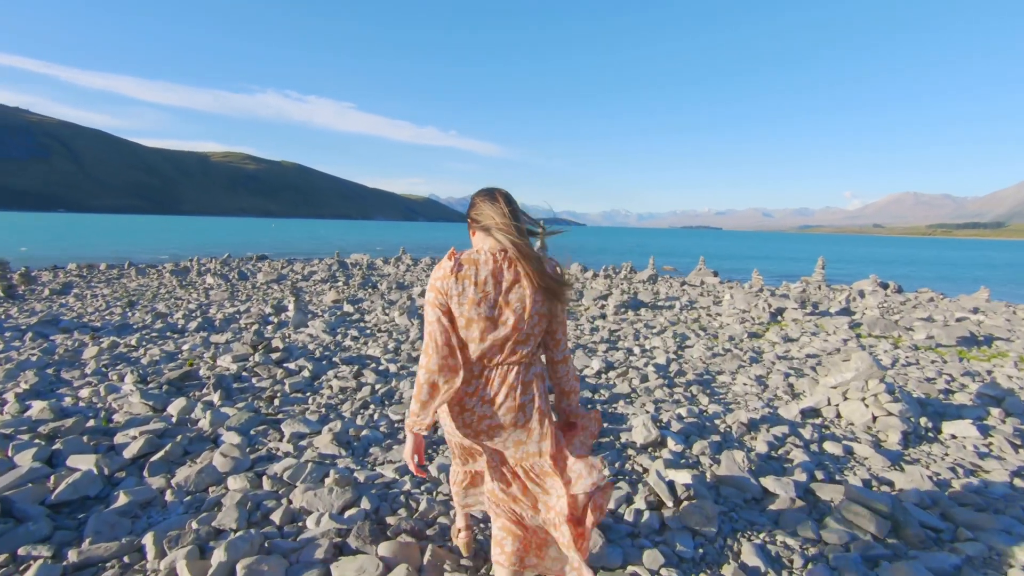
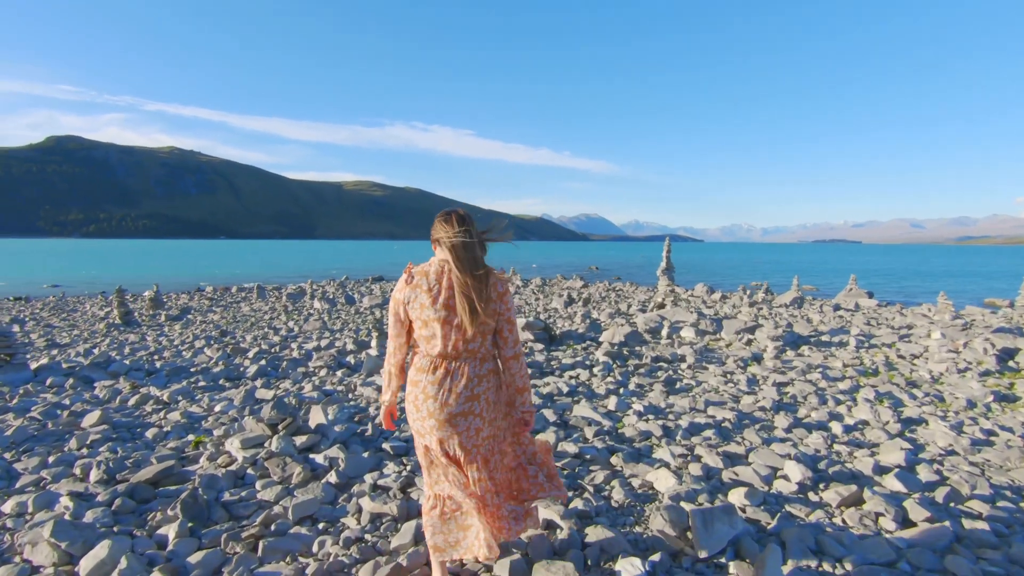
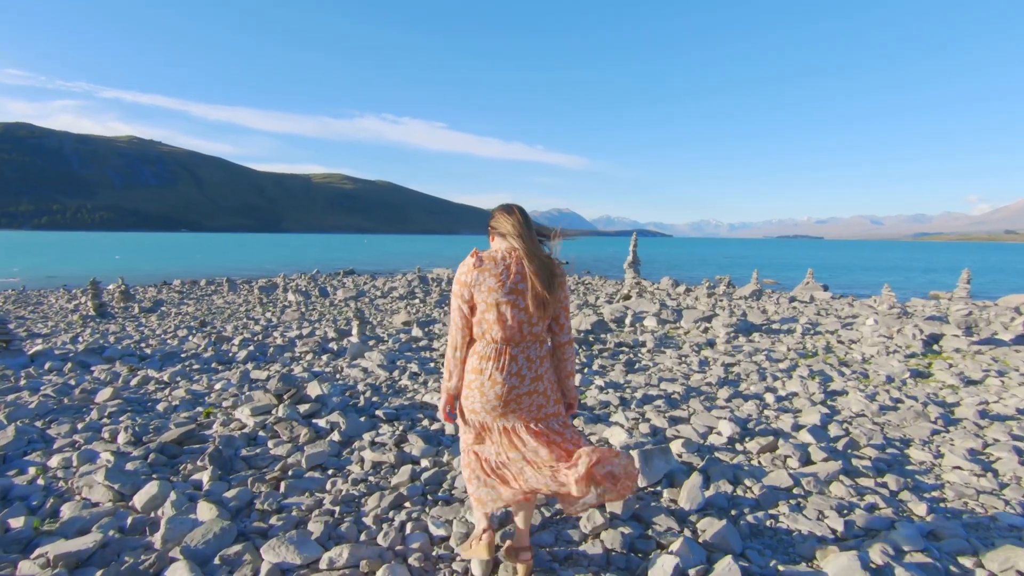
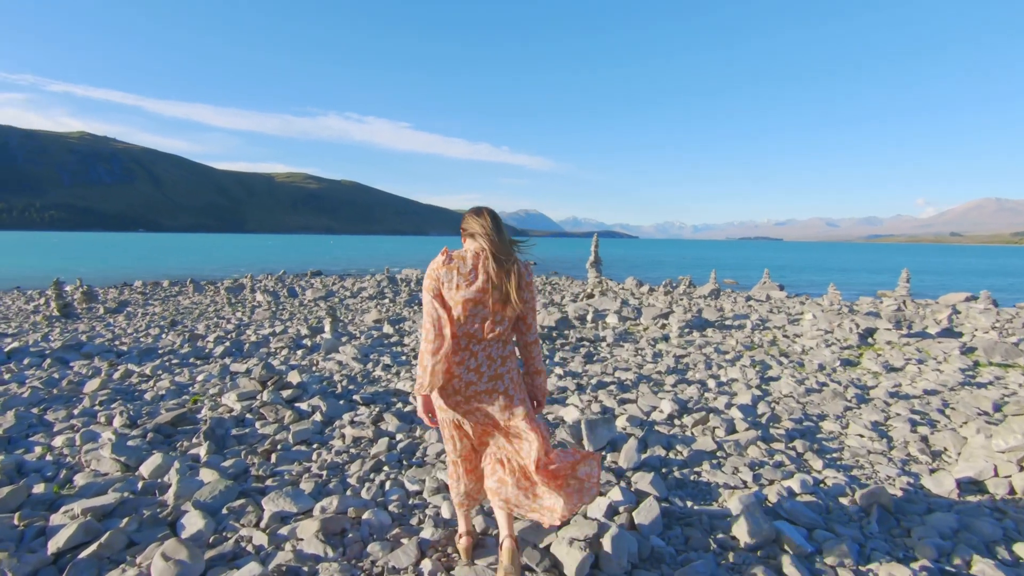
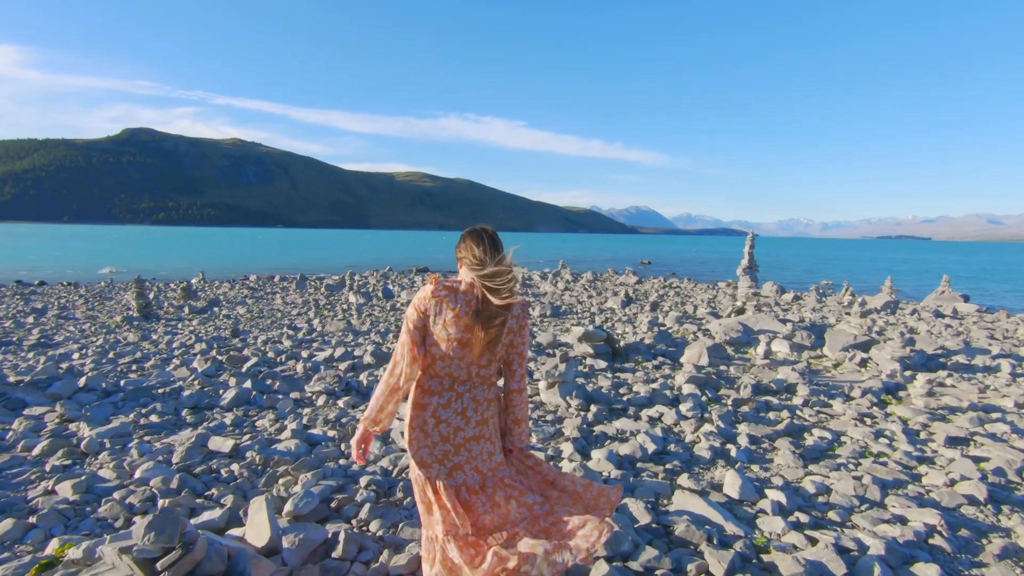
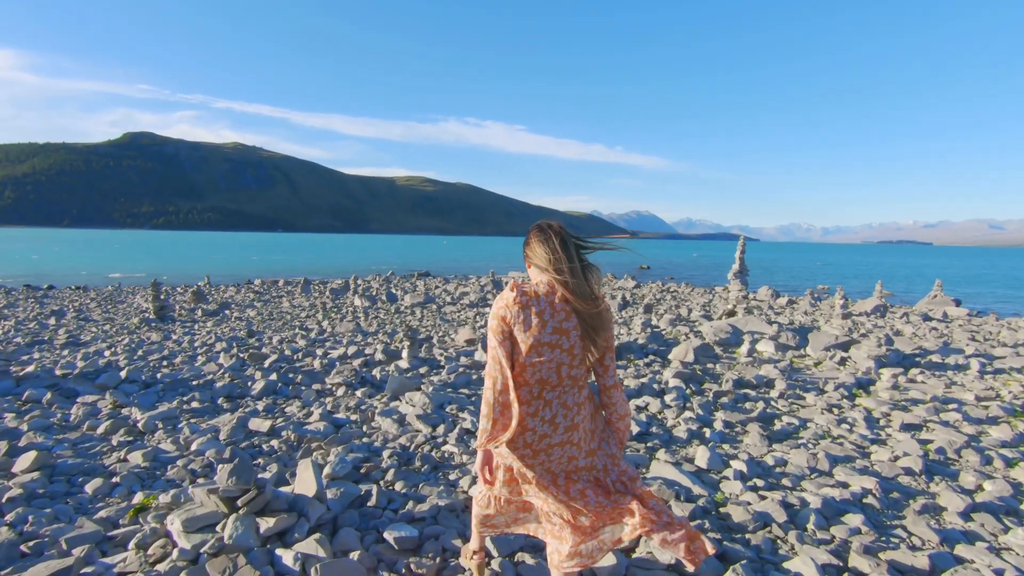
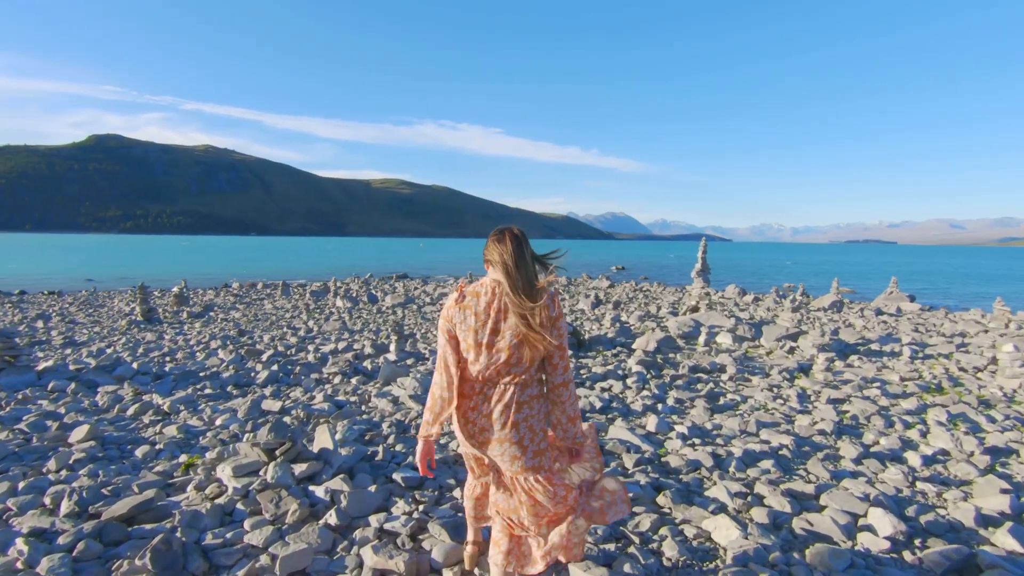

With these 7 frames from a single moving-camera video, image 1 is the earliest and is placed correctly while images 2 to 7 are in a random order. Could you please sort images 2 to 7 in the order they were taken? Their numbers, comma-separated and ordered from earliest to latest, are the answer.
4, 3, 2, 7, 6, 5
